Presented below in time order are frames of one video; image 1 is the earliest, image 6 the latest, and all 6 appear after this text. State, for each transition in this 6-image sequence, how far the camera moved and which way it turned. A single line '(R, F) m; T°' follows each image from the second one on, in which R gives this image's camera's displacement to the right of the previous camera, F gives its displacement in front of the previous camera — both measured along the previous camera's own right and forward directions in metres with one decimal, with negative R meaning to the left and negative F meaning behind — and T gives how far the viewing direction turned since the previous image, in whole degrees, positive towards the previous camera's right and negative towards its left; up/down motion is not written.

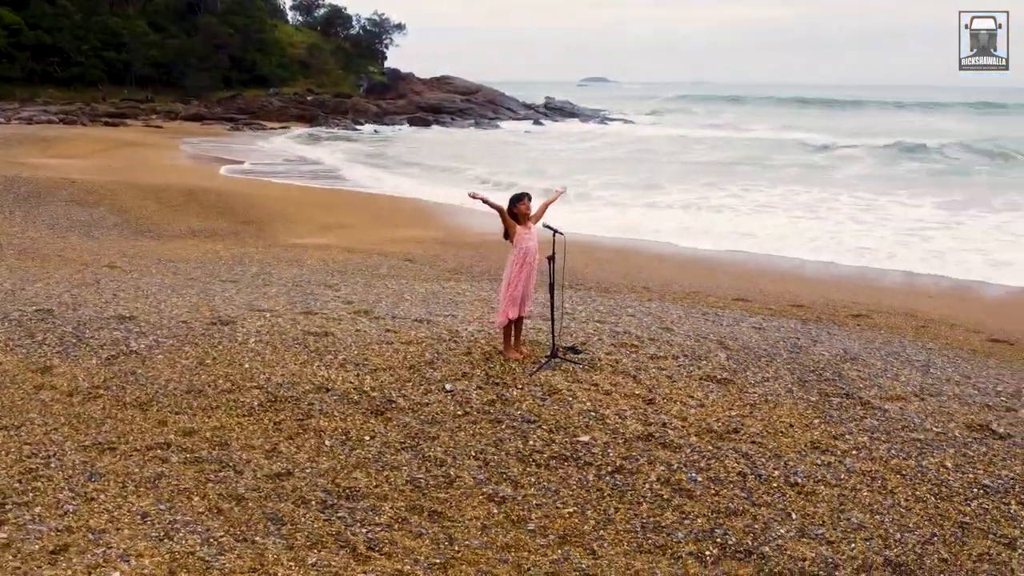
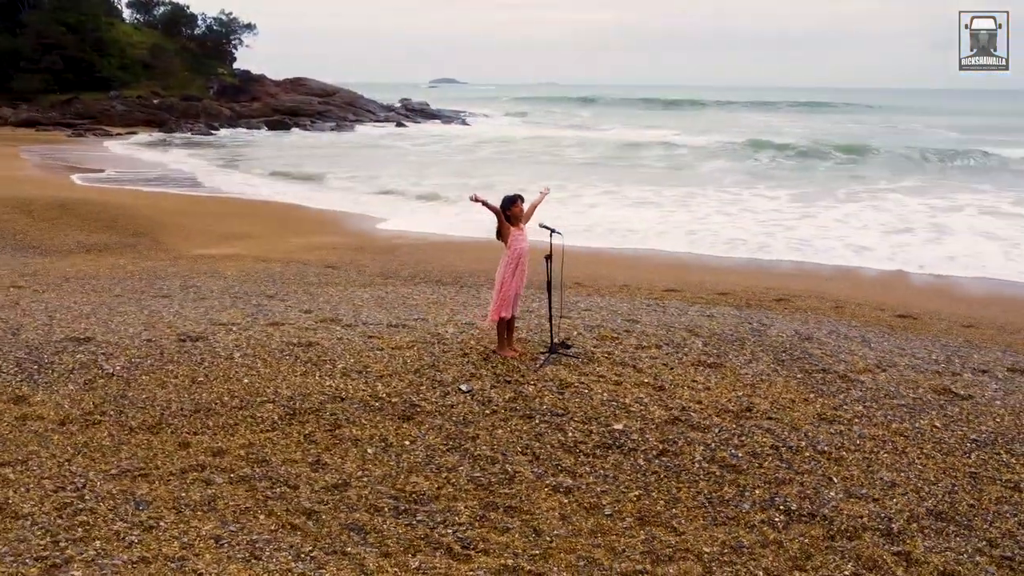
(-1.1, -0.1) m; +10°
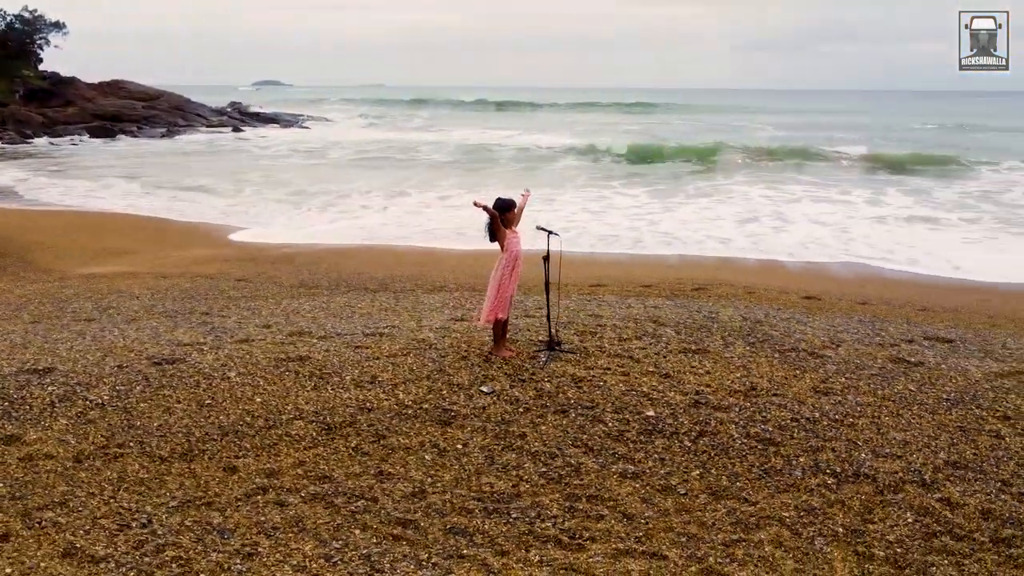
(-1.2, 0.0) m; +11°
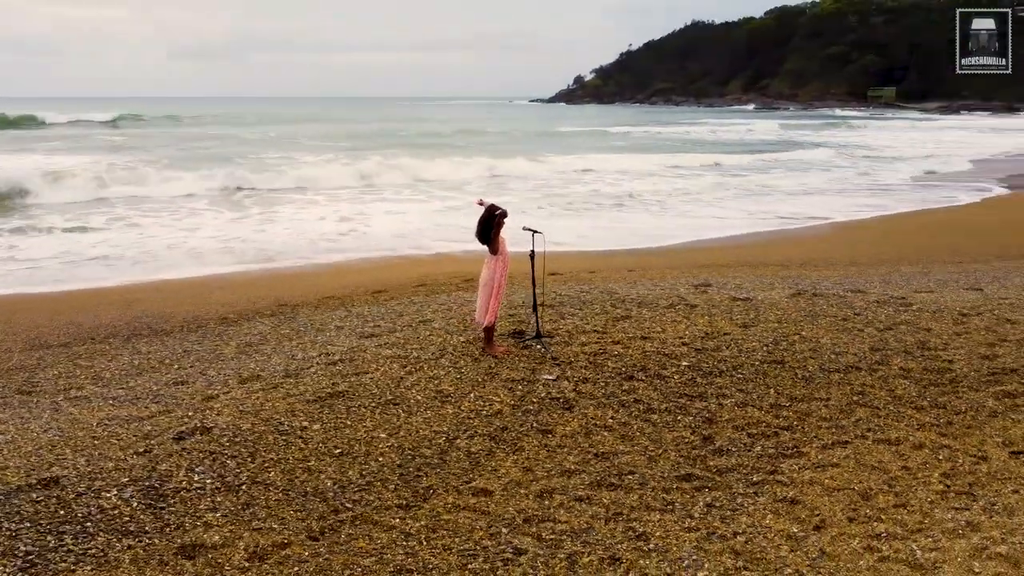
(-4.0, +0.8) m; +36°
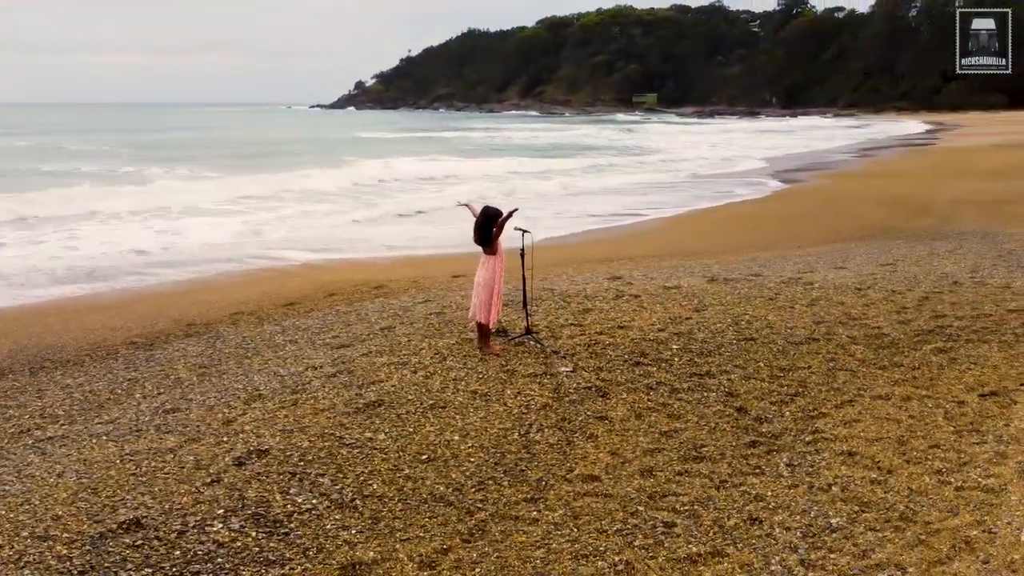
(-1.8, +0.1) m; +15°
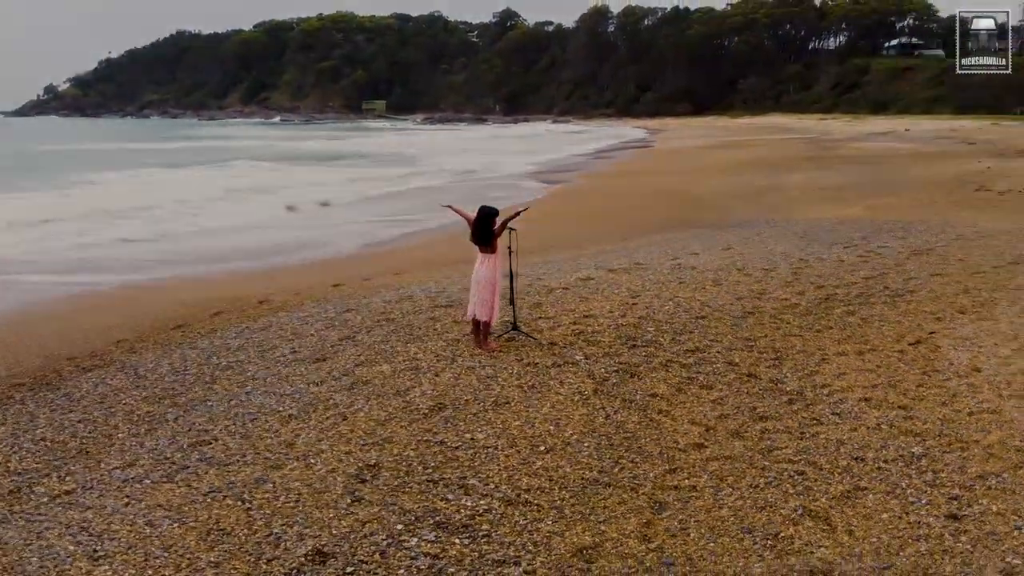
(-2.2, +0.2) m; +19°
